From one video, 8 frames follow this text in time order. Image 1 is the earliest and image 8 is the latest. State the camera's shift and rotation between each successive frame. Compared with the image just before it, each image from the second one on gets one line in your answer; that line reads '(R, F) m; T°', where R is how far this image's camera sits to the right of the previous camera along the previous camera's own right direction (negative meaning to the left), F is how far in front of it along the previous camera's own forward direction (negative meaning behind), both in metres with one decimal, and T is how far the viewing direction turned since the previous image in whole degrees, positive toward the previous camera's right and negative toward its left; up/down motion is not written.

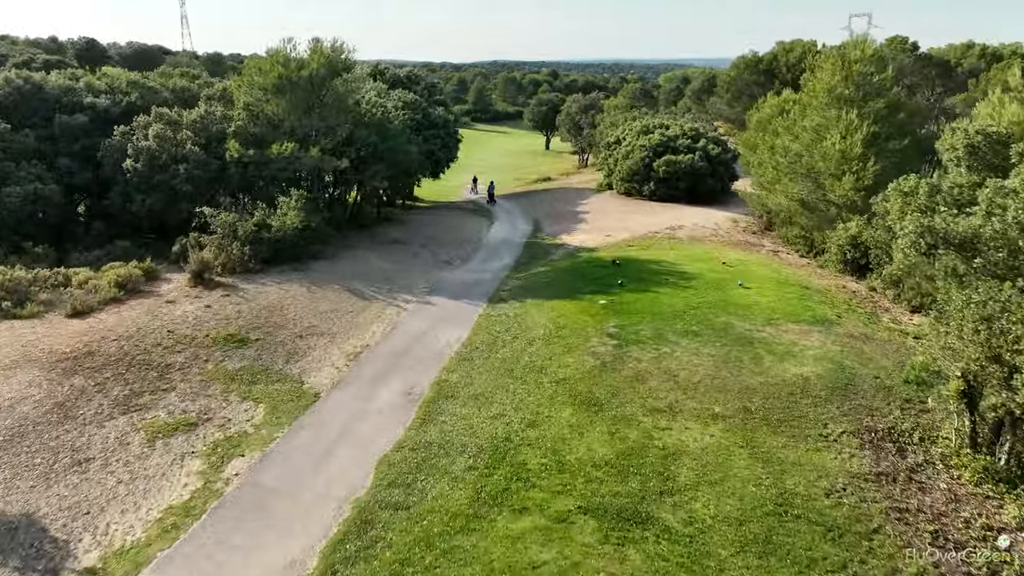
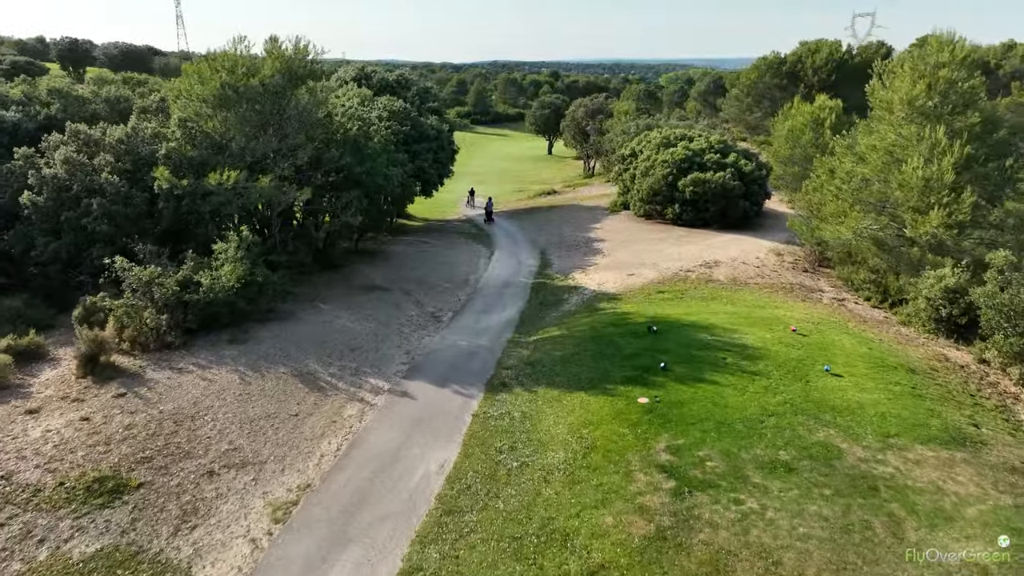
(-0.1, +5.4) m; 0°
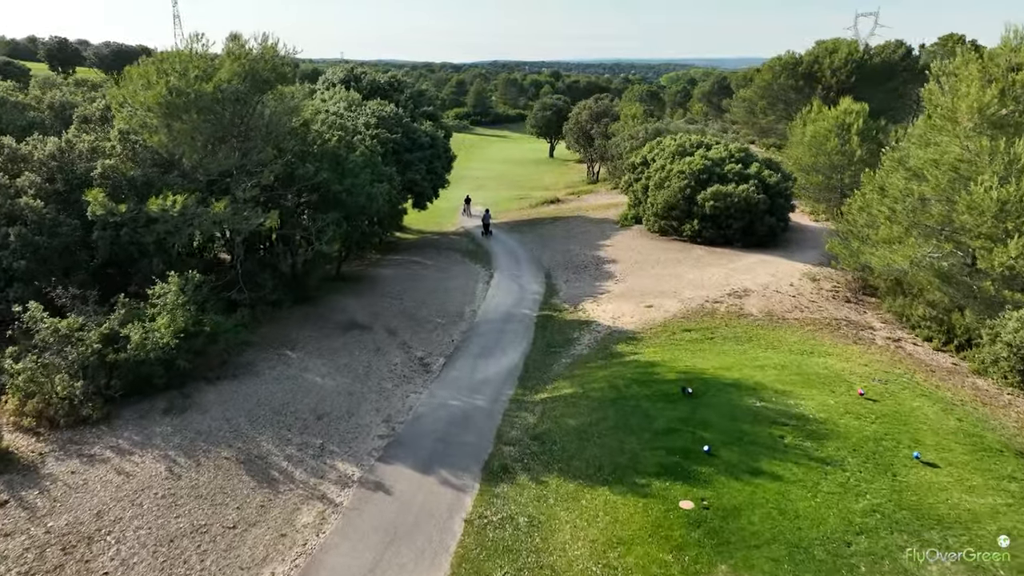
(-0.1, +3.3) m; 0°
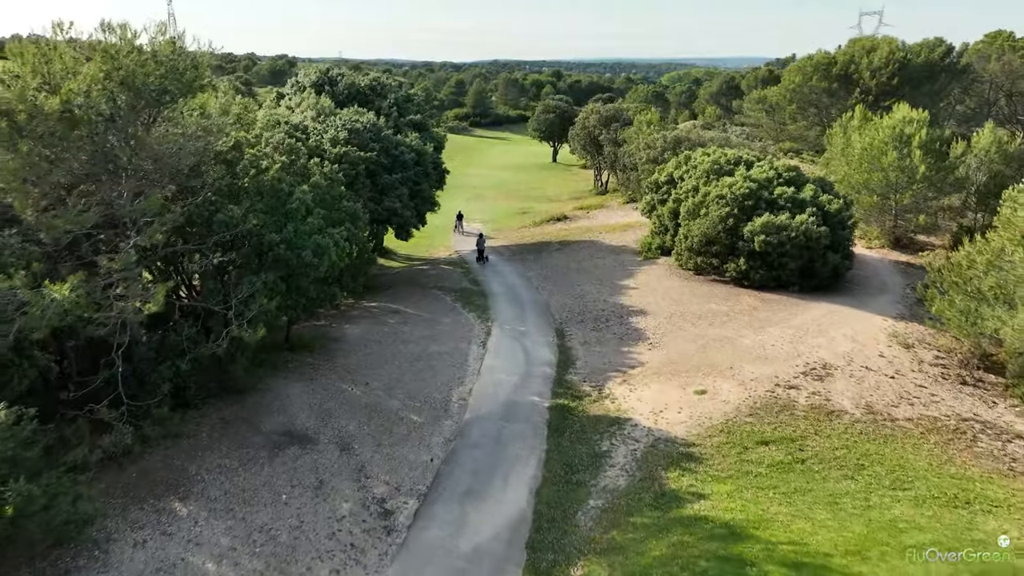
(-0.1, +6.1) m; 0°
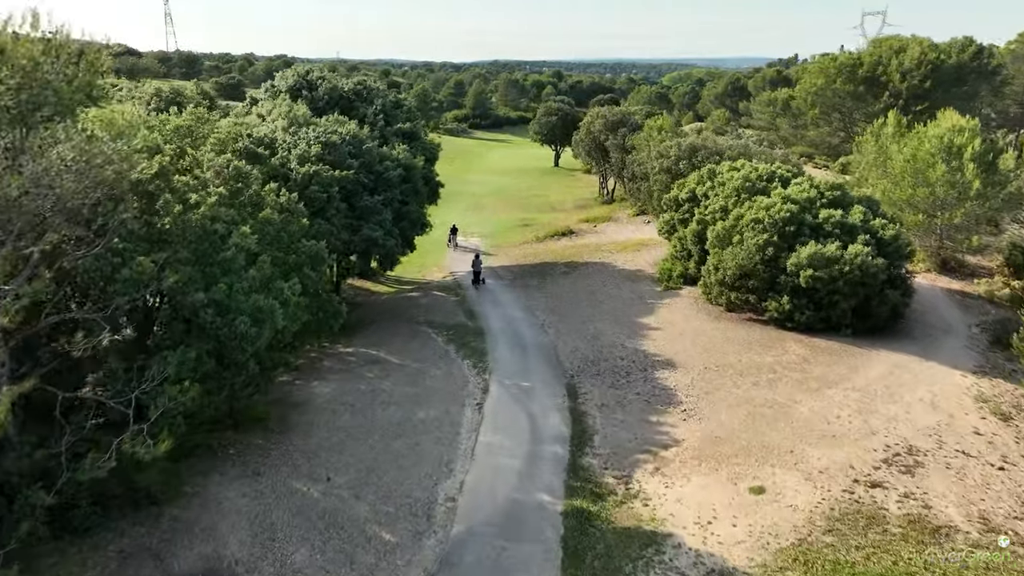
(-0.1, +3.9) m; 0°
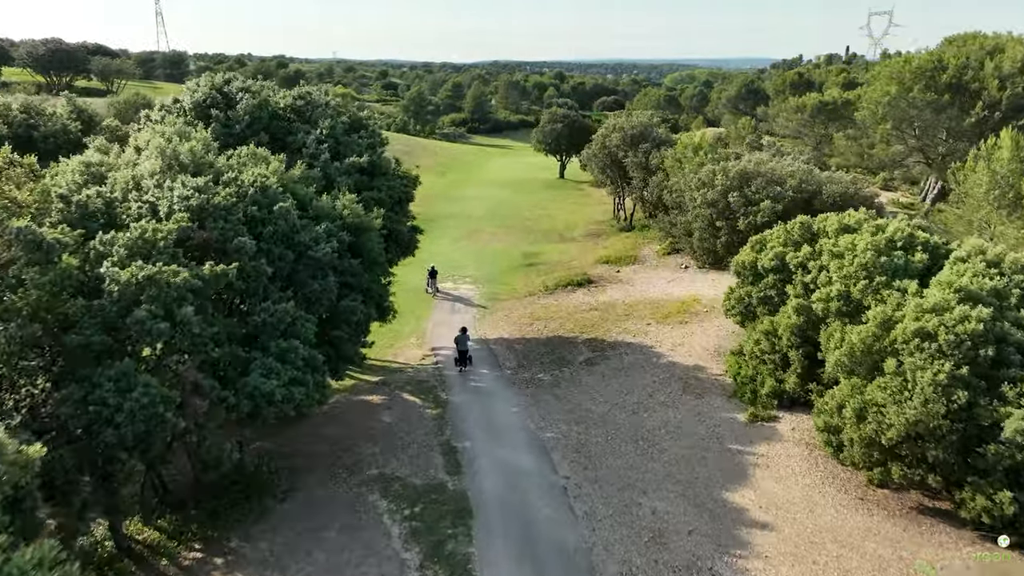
(-0.1, +9.7) m; 0°
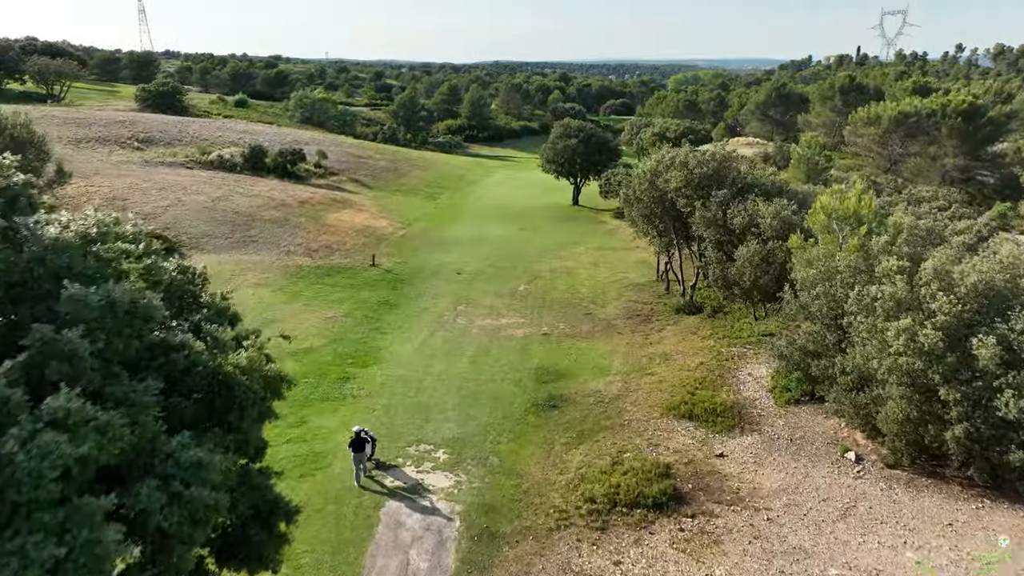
(-0.3, +18.0) m; 0°
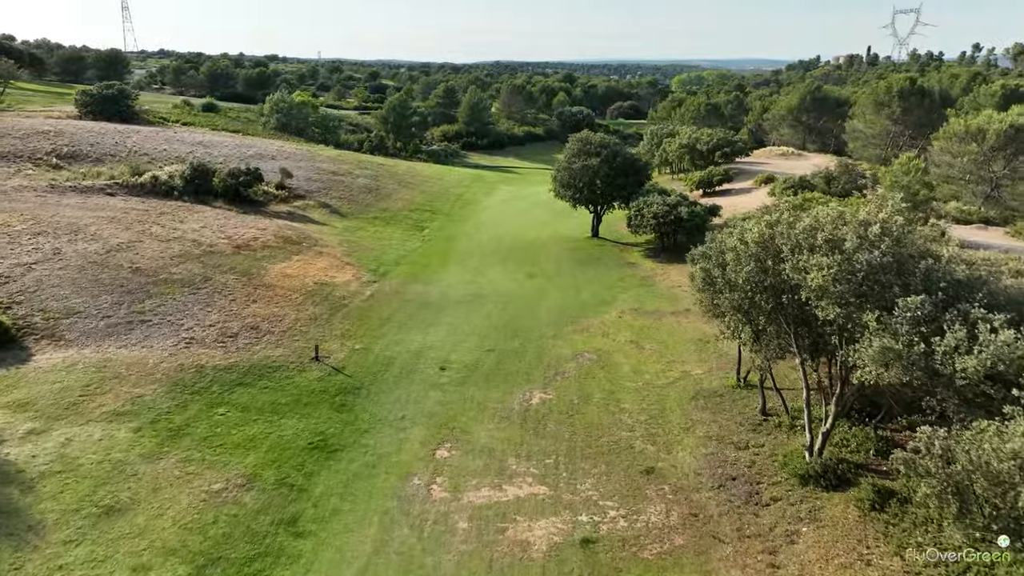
(-0.5, +15.8) m; 0°
